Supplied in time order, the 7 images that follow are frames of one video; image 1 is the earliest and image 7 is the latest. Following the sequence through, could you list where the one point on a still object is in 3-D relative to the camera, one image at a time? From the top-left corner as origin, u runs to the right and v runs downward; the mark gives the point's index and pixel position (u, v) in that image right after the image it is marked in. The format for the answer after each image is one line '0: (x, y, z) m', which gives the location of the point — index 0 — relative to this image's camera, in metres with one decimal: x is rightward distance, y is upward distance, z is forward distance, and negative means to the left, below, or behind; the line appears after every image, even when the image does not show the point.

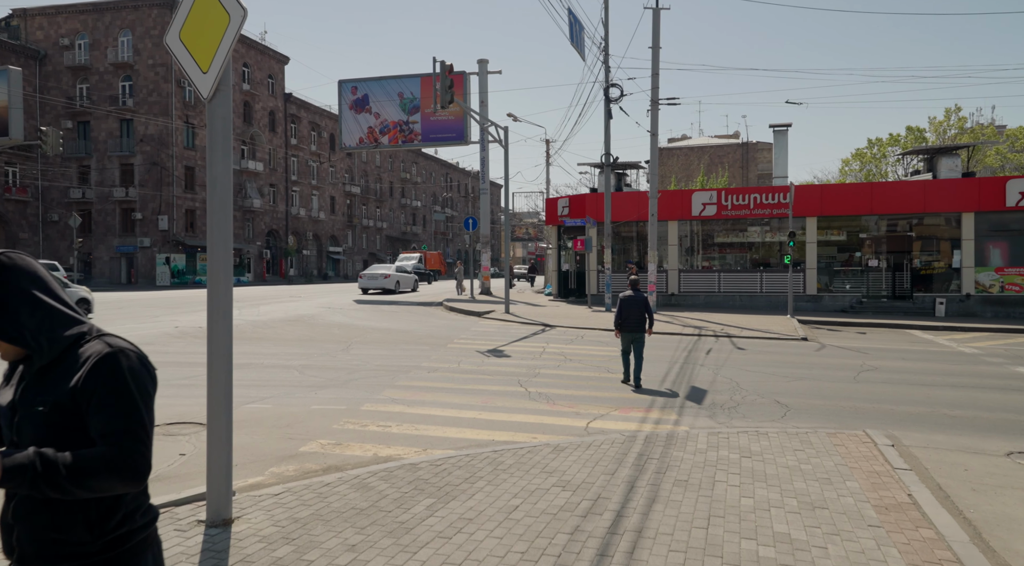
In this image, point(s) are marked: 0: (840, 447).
0: (+3.1, -1.6, +7.2) m
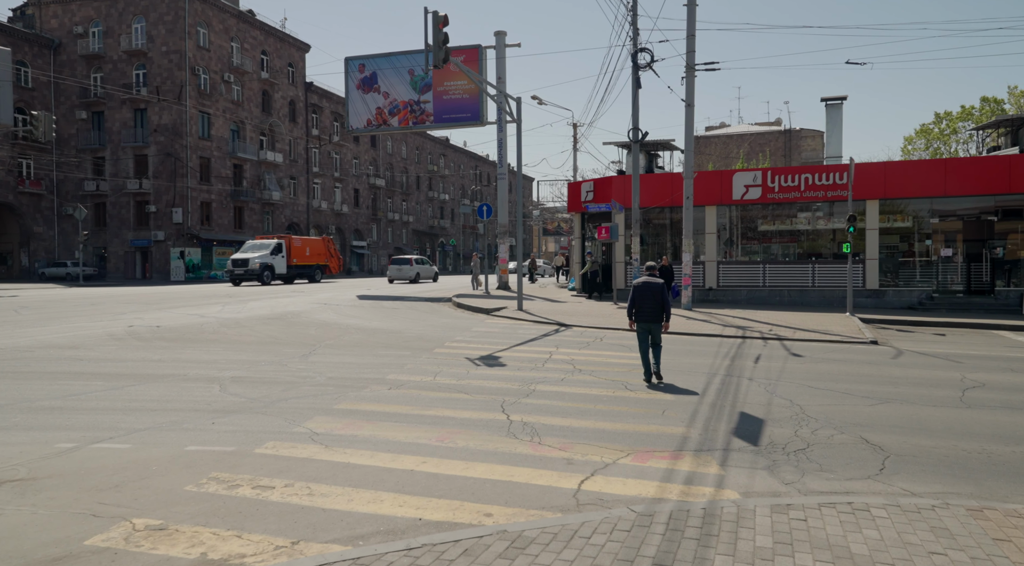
0: (+2.7, -1.5, +4.2) m
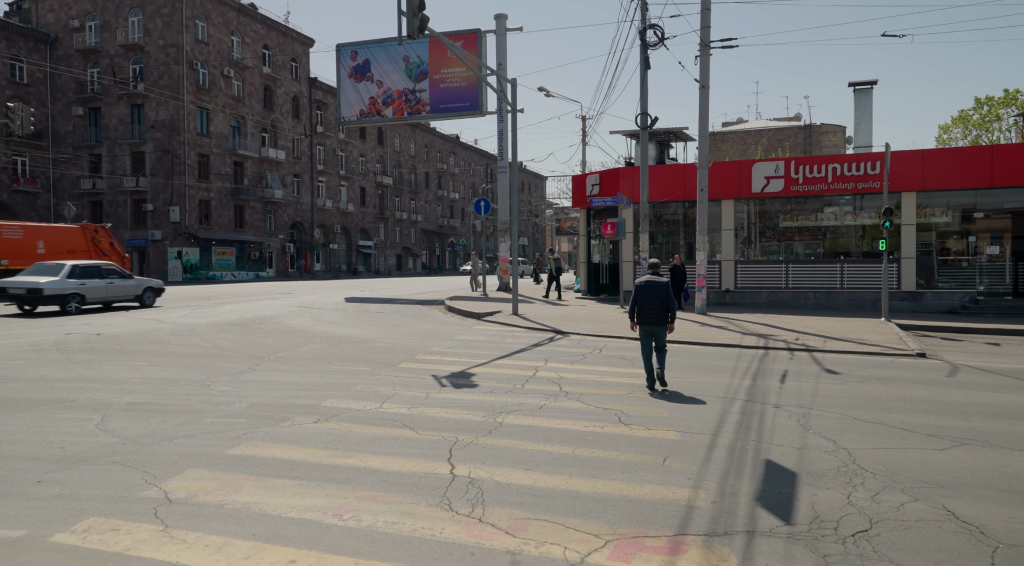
0: (+2.2, -1.5, +2.1) m
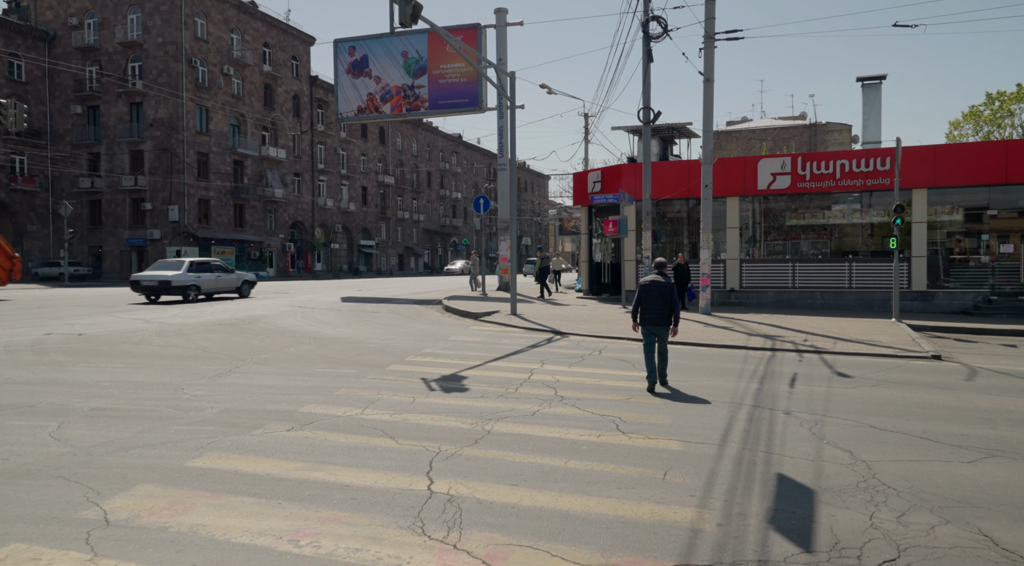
0: (+2.1, -1.5, +1.5) m
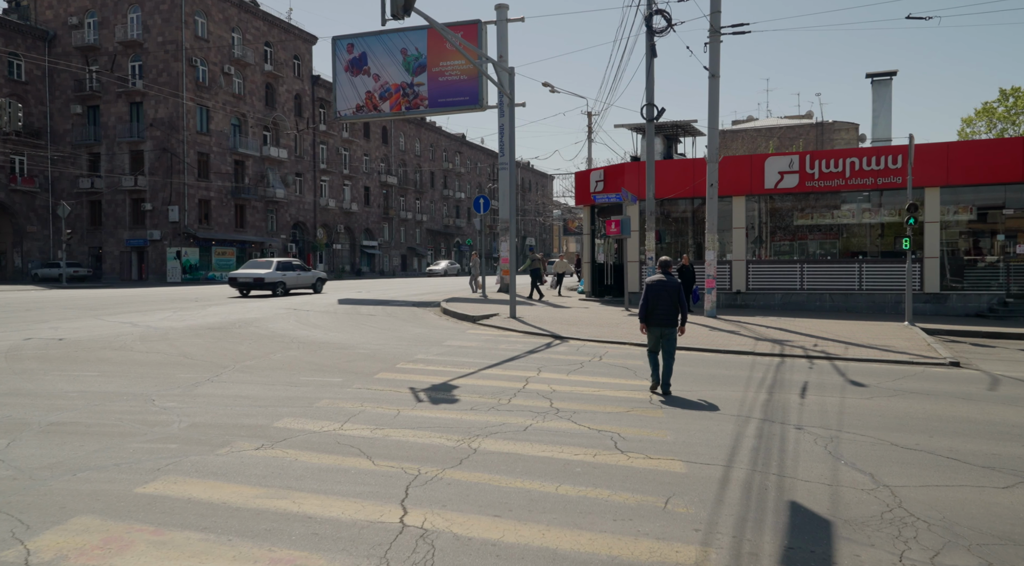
0: (+2.0, -1.5, +1.0) m
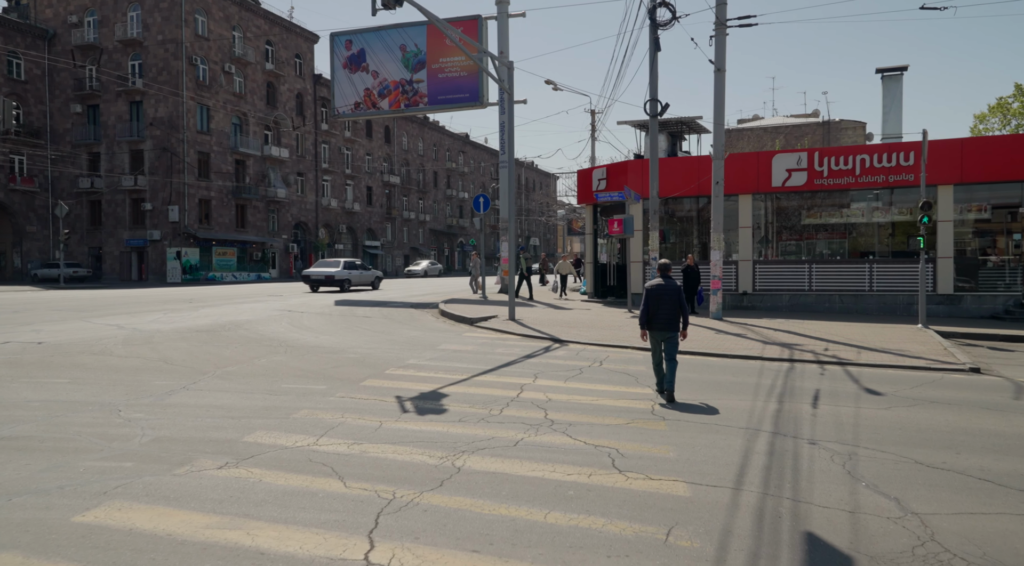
0: (+1.9, -1.5, +0.4) m
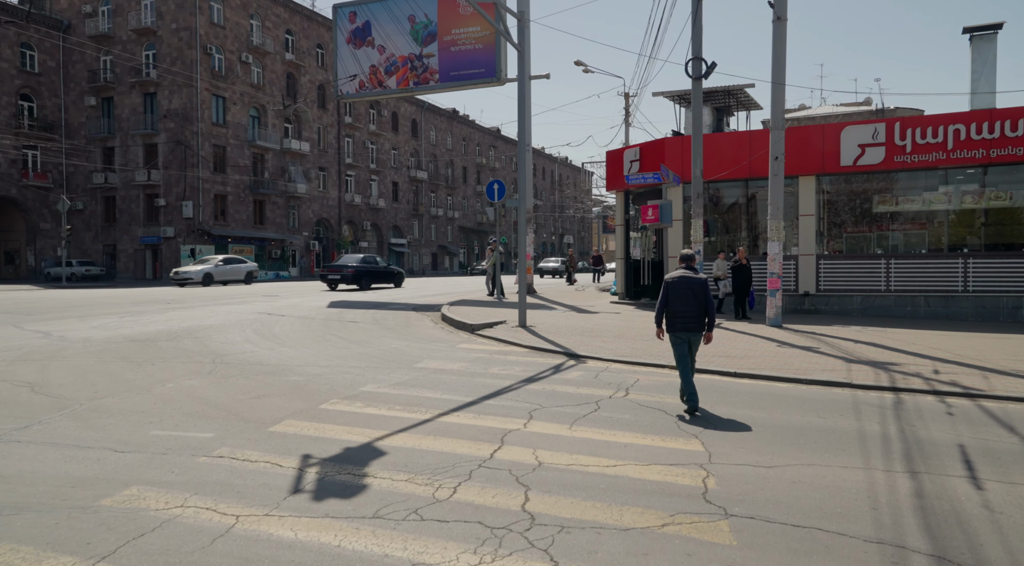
0: (+1.2, -1.5, -2.7) m
